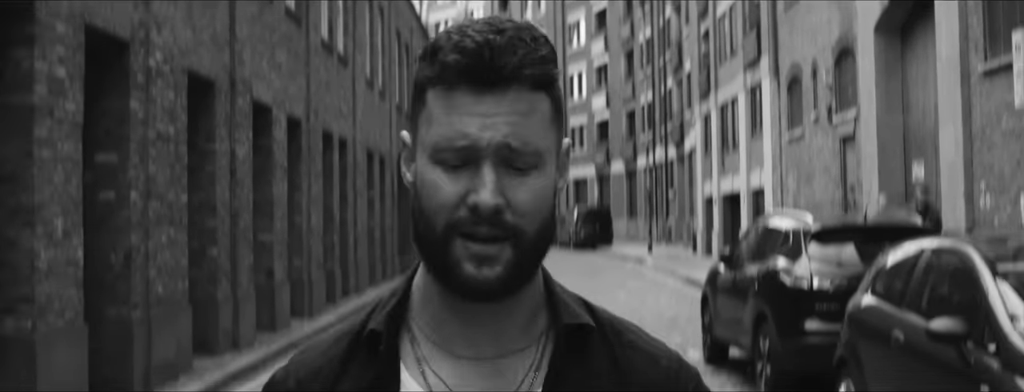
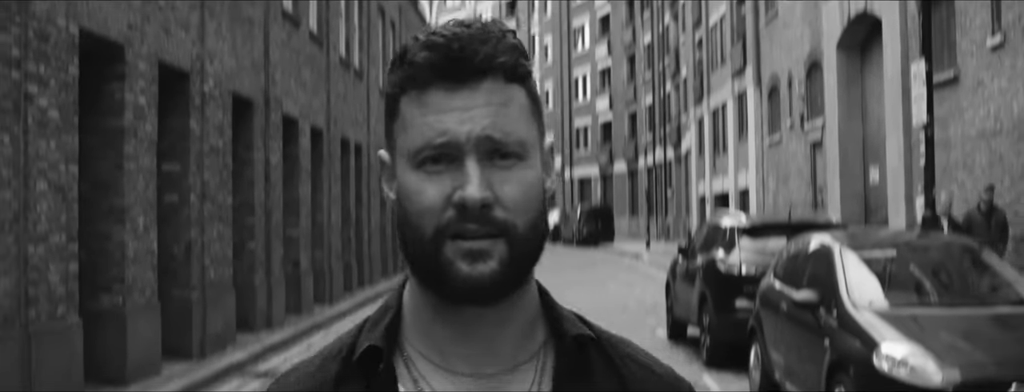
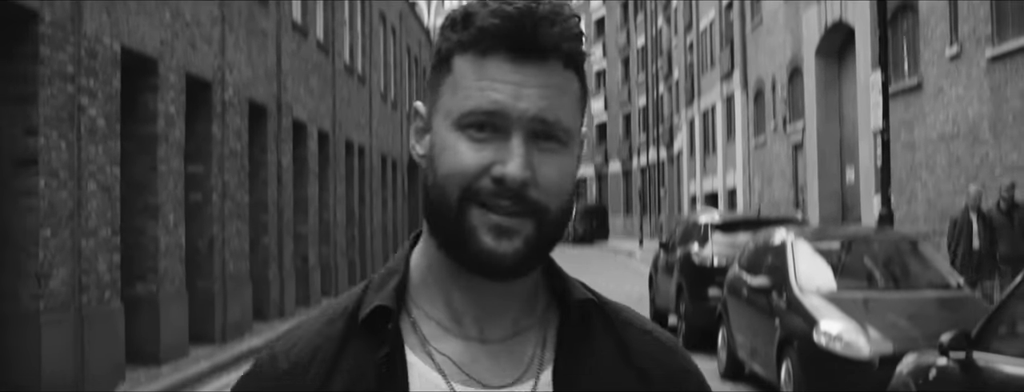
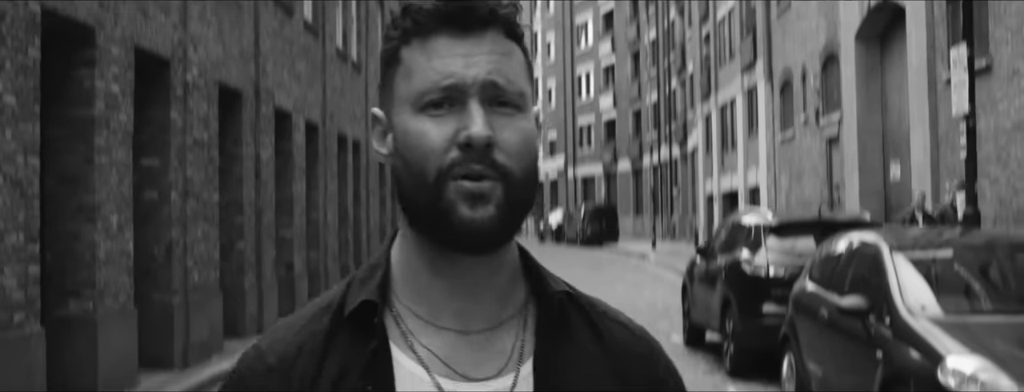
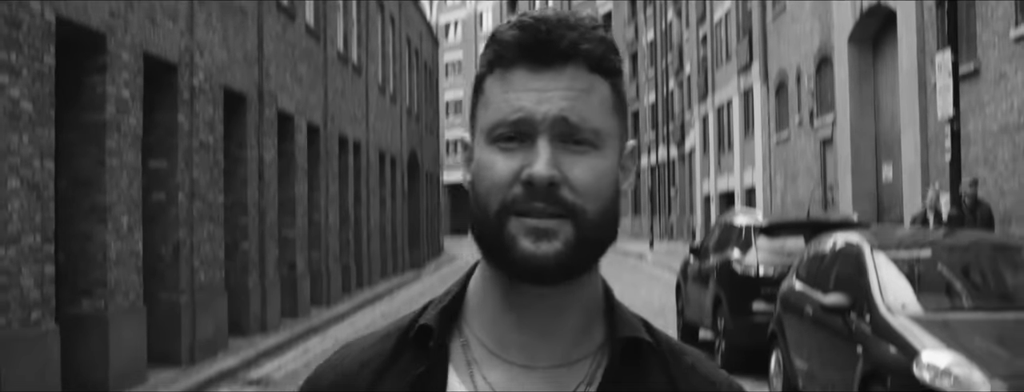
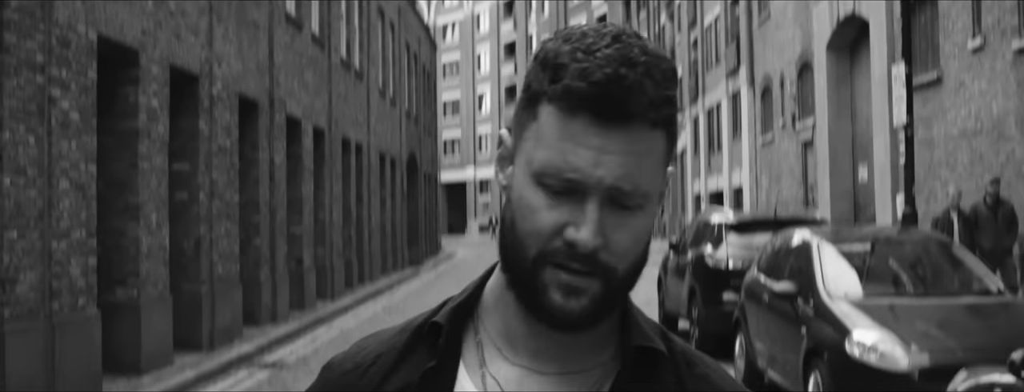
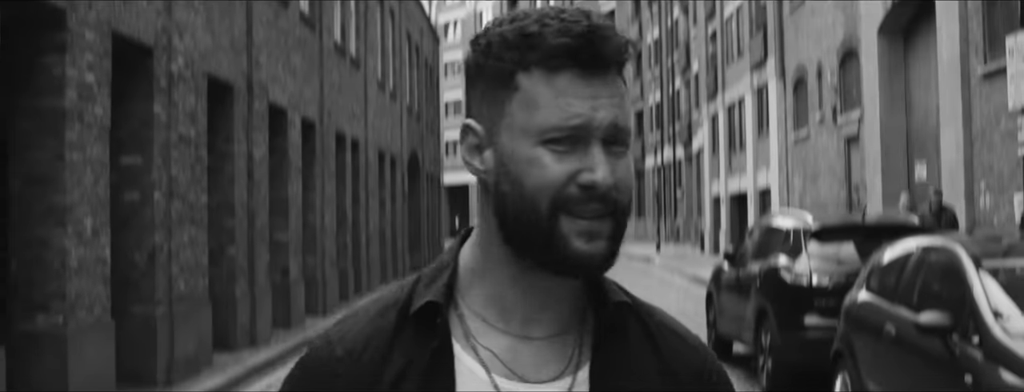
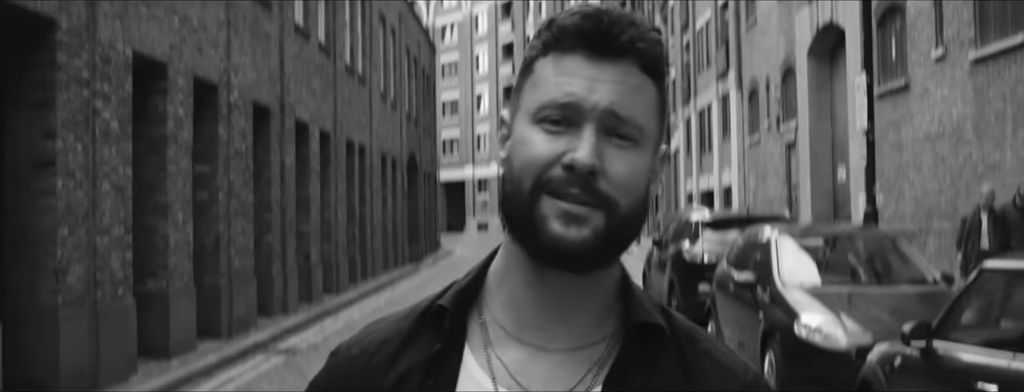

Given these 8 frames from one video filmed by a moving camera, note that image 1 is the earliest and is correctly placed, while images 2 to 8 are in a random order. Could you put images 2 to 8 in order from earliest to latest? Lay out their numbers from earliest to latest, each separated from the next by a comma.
7, 4, 5, 2, 6, 3, 8
